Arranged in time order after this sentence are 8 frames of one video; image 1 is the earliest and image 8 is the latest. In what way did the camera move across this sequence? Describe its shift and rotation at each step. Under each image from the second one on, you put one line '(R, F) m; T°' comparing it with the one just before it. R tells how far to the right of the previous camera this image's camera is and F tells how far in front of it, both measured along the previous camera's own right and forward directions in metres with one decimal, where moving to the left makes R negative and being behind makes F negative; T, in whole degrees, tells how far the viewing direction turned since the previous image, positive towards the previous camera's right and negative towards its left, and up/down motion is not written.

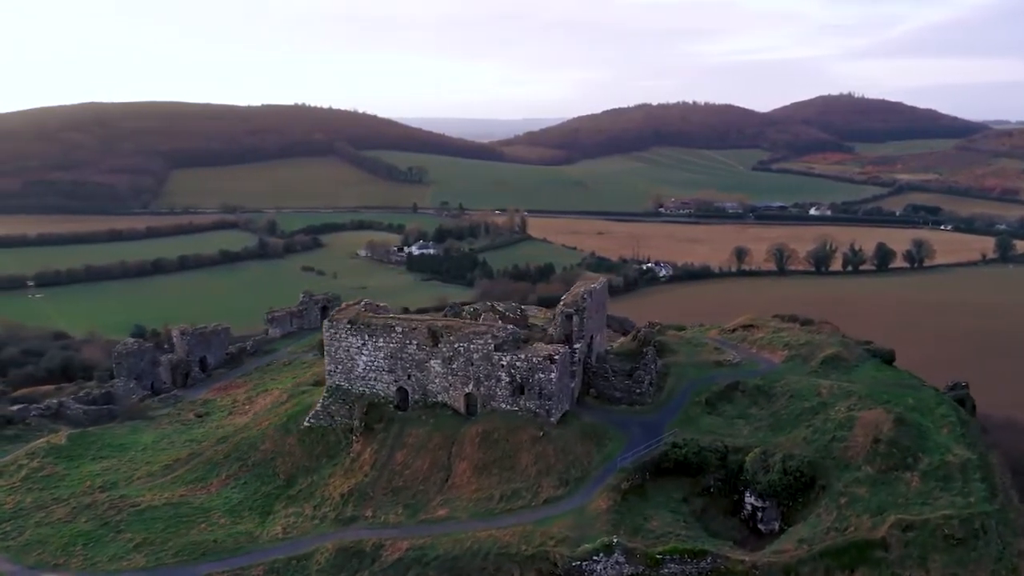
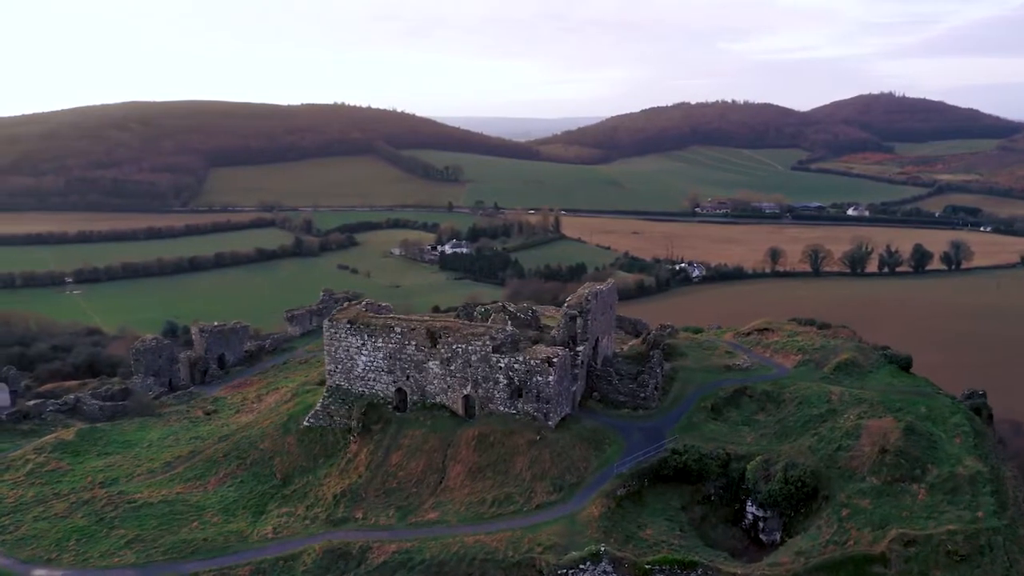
(+0.9, +0.3) m; -3°
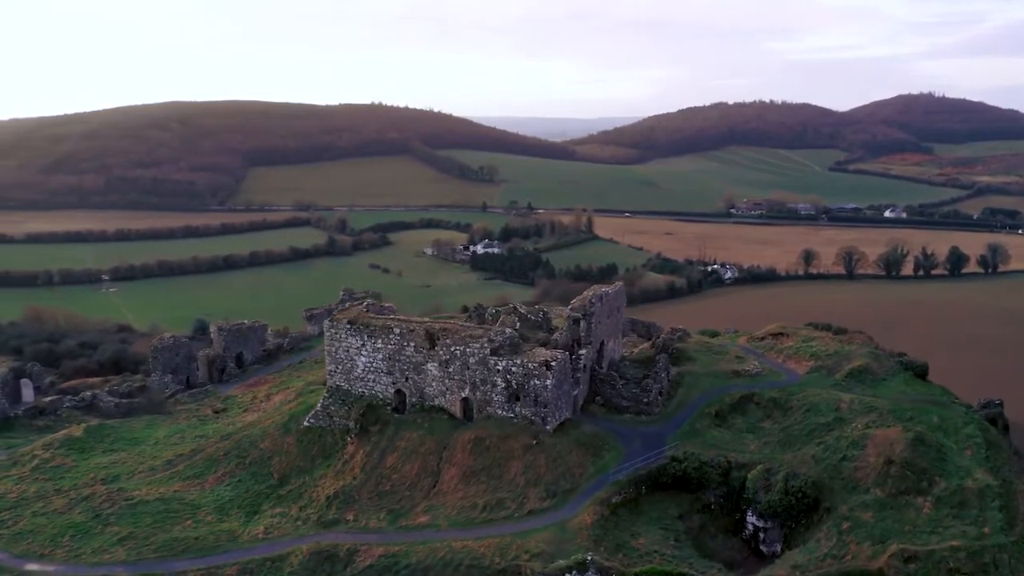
(+0.9, +0.2) m; -2°
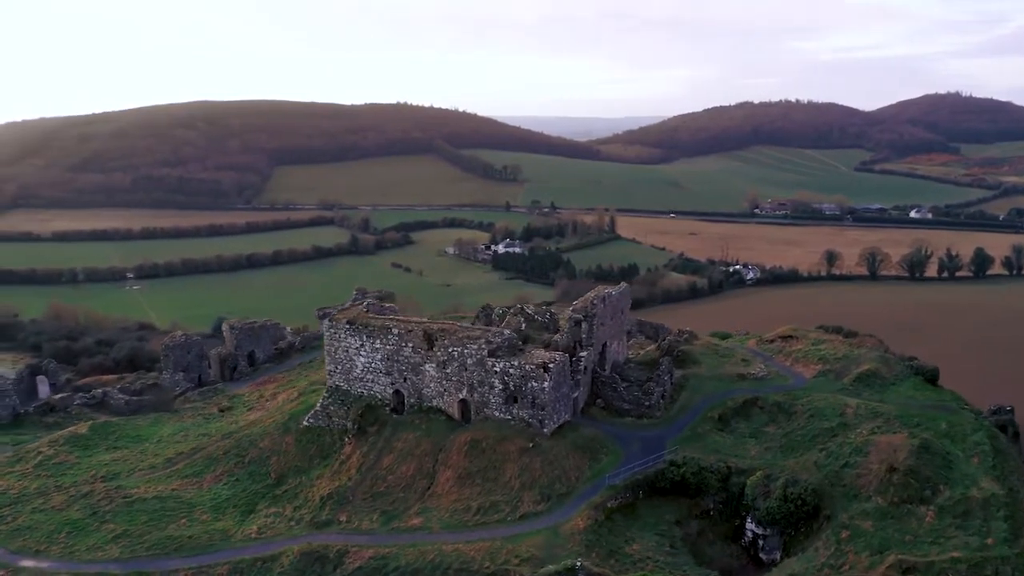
(+0.6, +0.2) m; -2°
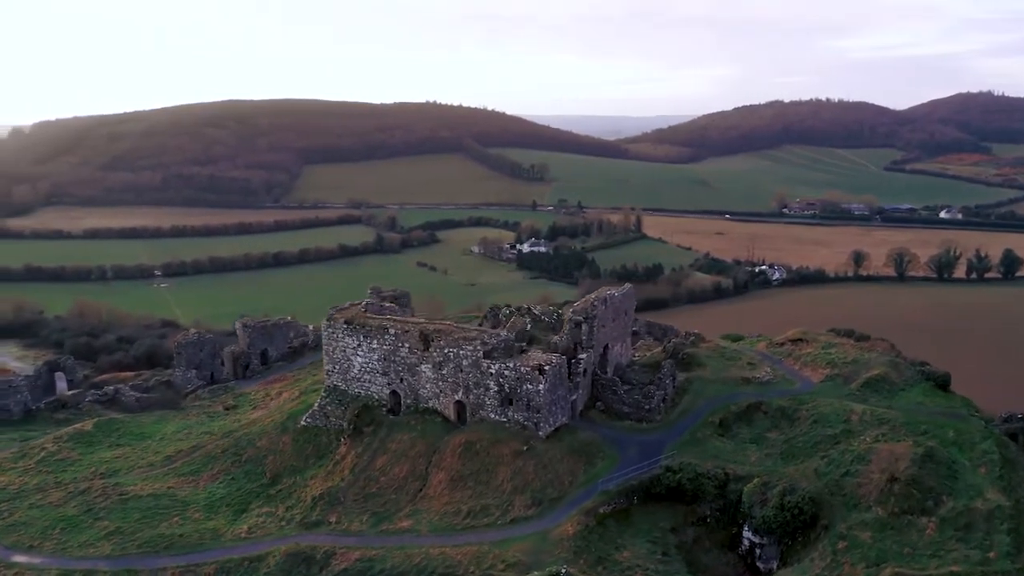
(+0.8, +0.2) m; -2°
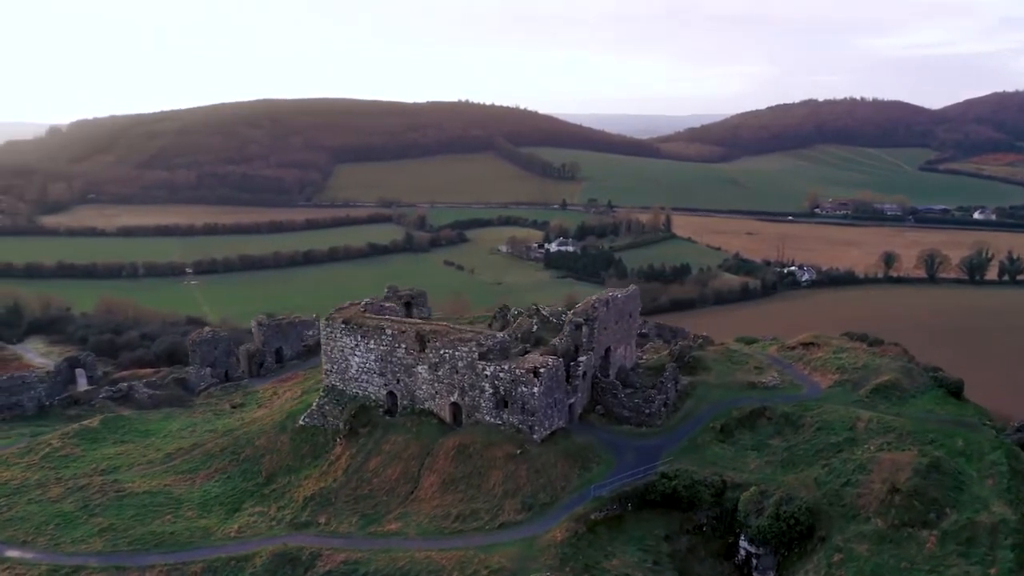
(+0.8, +0.2) m; -2°
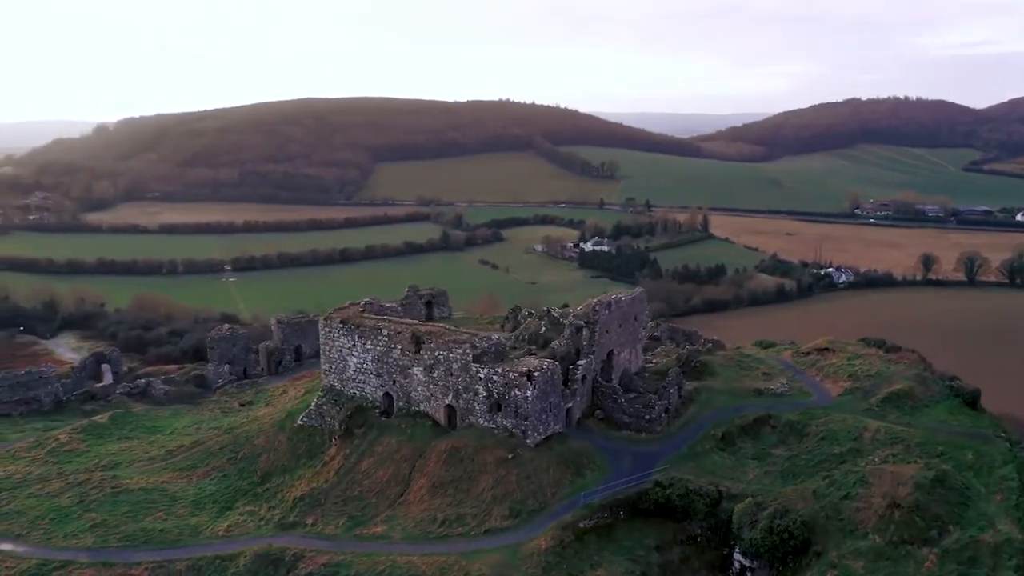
(+1.0, +0.3) m; -3°
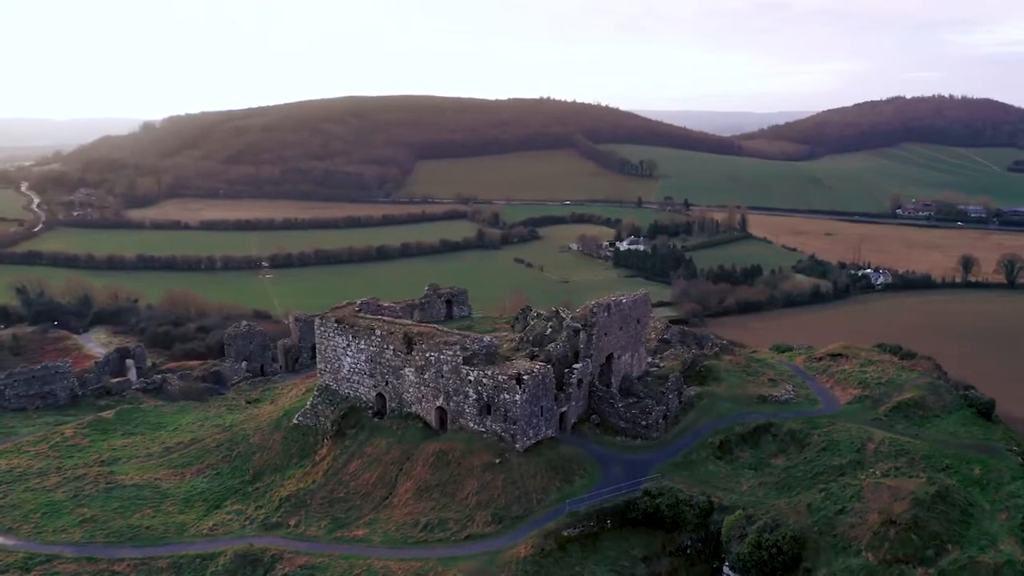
(+1.1, +0.4) m; -3°
